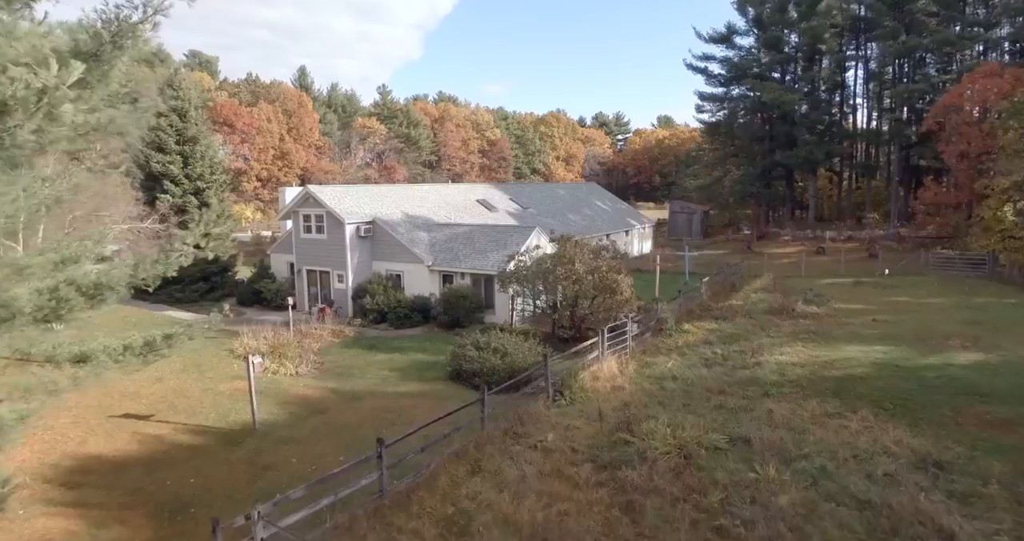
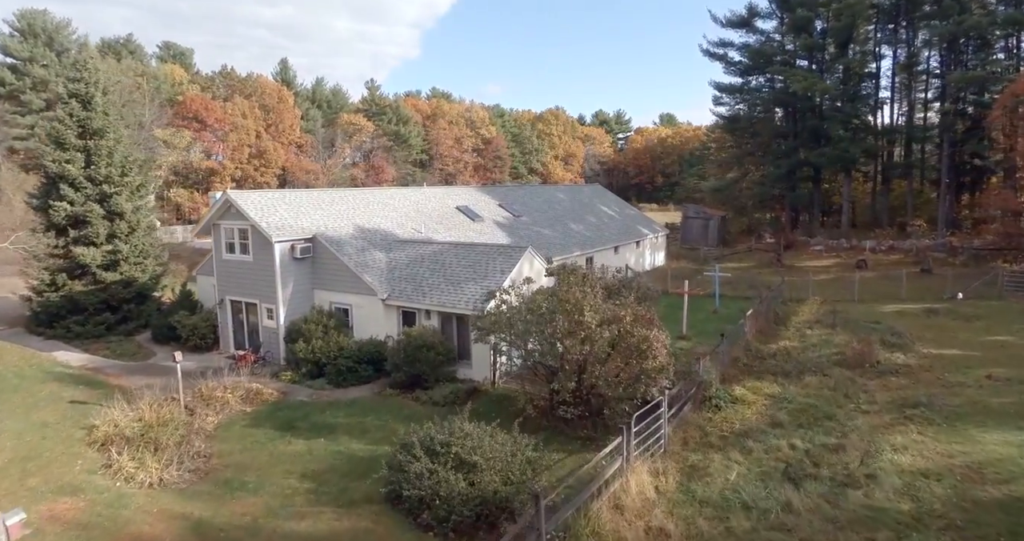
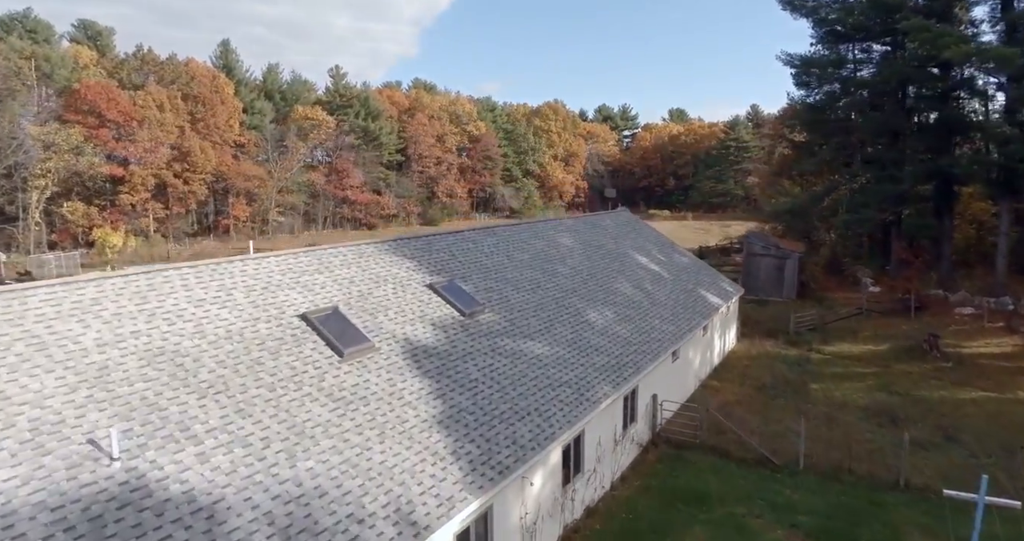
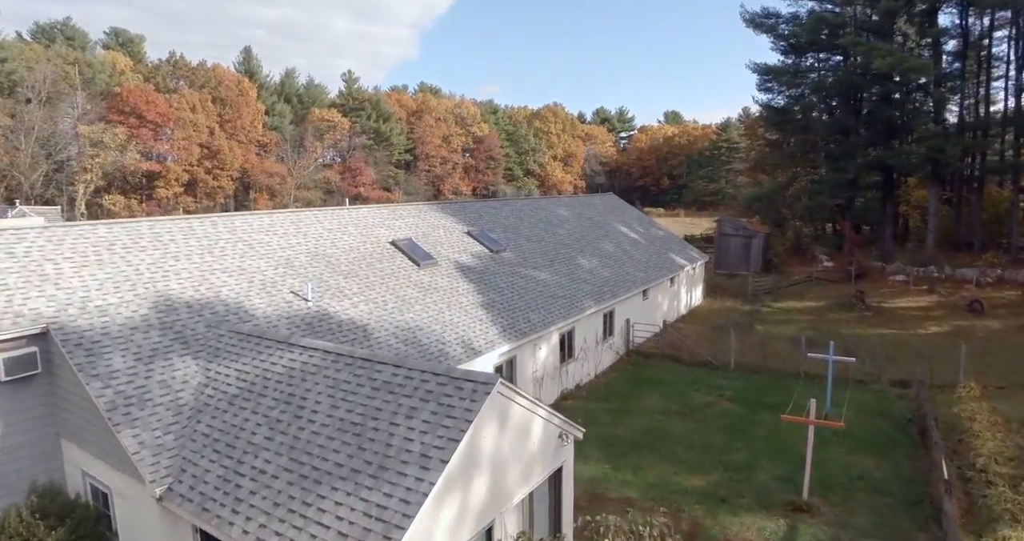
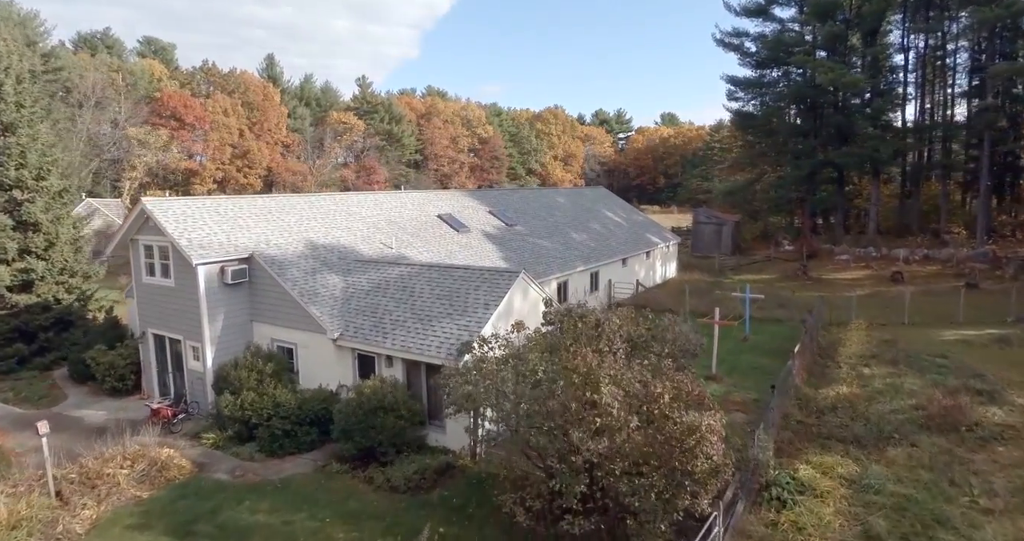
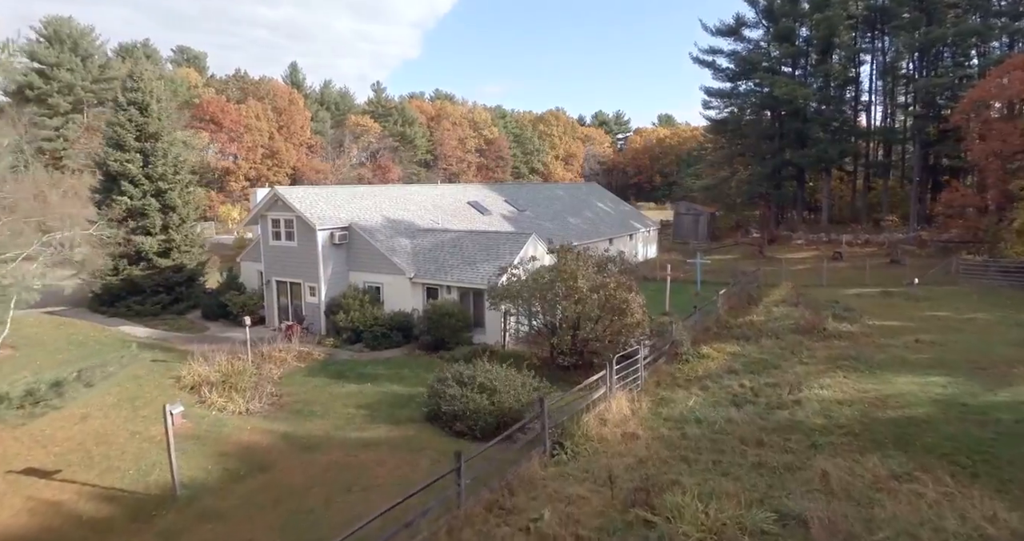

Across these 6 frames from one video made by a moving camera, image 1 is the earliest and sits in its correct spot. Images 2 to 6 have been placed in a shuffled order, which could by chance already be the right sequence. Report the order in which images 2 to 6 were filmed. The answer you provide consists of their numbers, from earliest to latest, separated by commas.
6, 2, 5, 4, 3
